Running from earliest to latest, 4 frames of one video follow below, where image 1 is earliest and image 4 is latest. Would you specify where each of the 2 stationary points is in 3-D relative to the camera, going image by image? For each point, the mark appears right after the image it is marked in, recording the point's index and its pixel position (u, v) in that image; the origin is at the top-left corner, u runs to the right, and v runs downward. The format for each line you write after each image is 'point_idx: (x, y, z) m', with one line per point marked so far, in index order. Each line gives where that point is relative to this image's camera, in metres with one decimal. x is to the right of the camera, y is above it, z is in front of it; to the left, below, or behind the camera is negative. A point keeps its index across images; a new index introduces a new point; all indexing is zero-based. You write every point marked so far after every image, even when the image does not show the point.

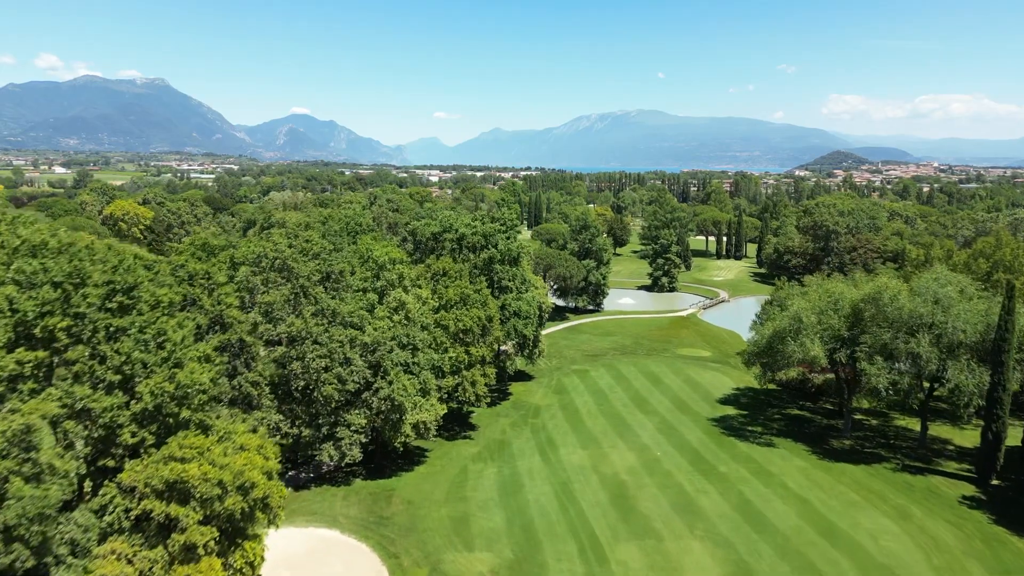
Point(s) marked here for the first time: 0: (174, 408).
0: (-5.1, -1.8, +16.1) m
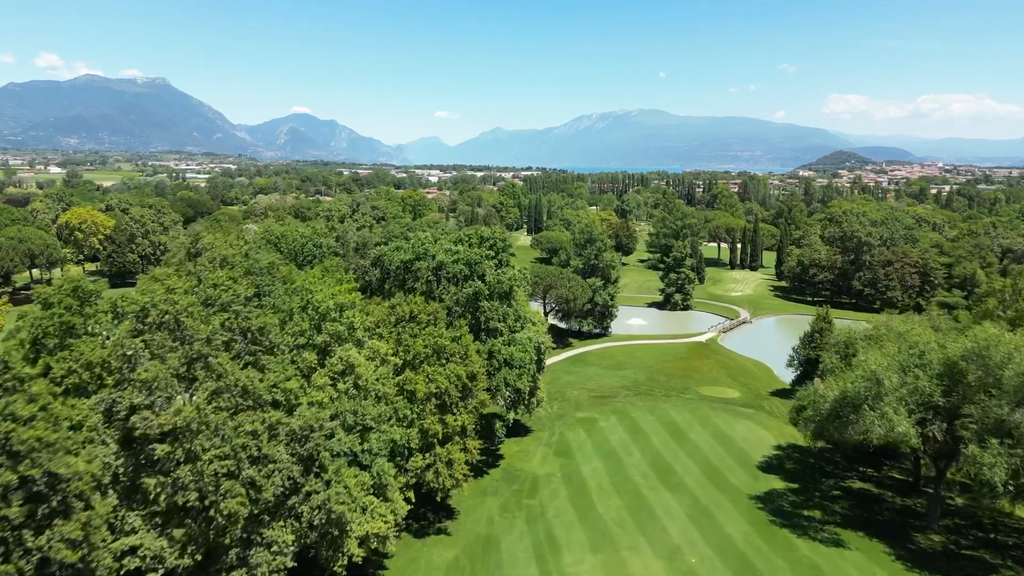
0: (-5.4, -3.1, +7.8) m
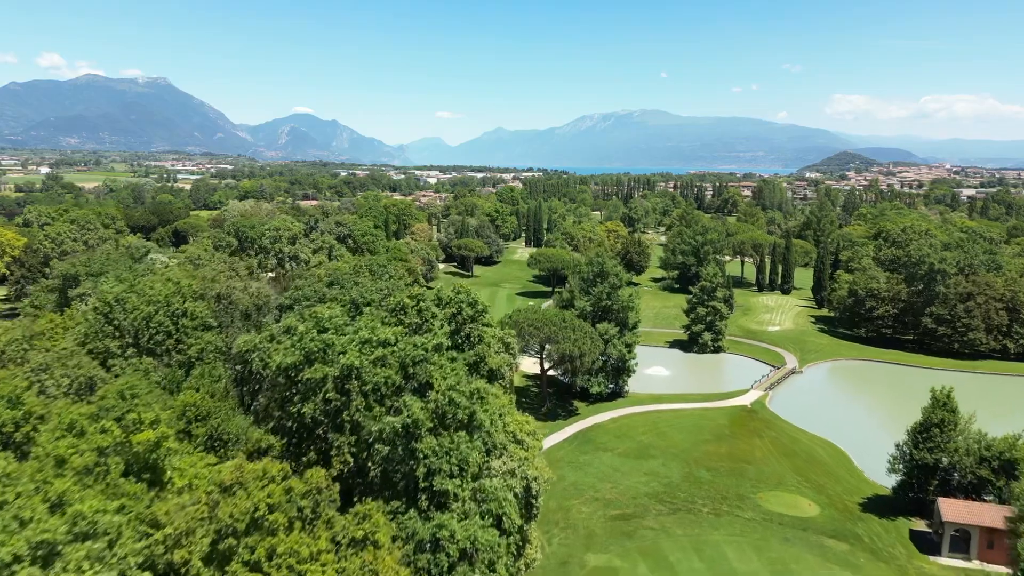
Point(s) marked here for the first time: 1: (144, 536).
0: (-6.0, -5.2, -6.5) m
1: (-4.3, -2.8, +12.9) m
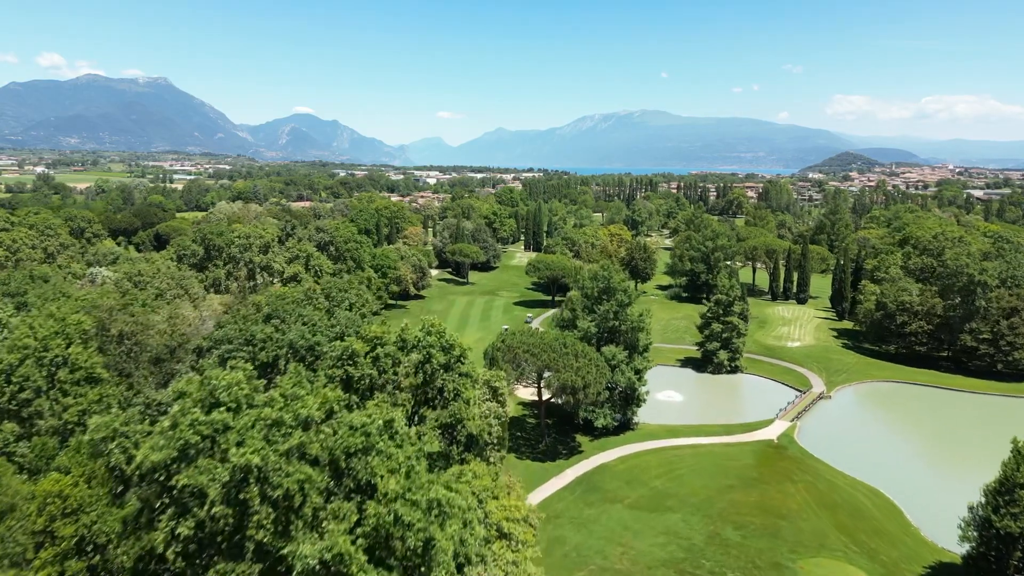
0: (-6.3, -5.9, -12.3) m
1: (-4.6, -3.5, +7.0) m
